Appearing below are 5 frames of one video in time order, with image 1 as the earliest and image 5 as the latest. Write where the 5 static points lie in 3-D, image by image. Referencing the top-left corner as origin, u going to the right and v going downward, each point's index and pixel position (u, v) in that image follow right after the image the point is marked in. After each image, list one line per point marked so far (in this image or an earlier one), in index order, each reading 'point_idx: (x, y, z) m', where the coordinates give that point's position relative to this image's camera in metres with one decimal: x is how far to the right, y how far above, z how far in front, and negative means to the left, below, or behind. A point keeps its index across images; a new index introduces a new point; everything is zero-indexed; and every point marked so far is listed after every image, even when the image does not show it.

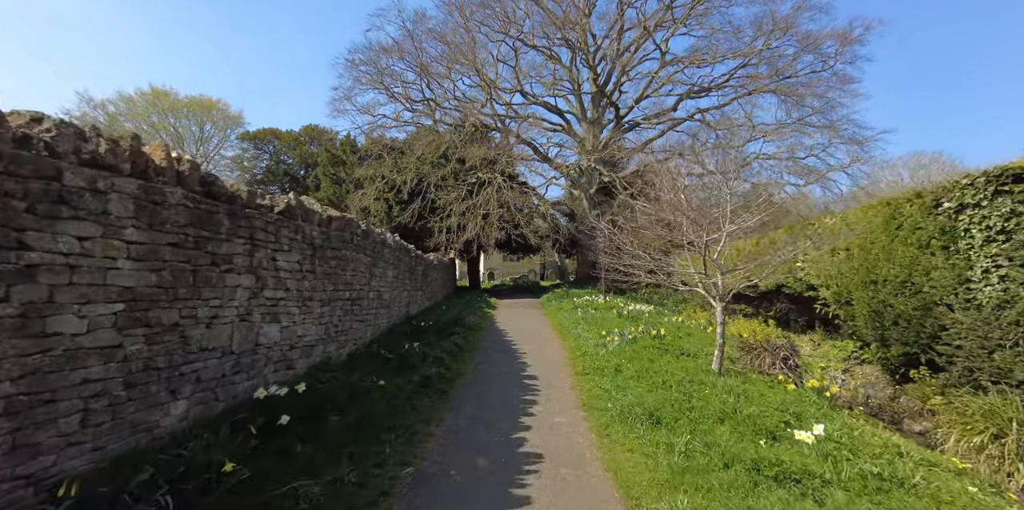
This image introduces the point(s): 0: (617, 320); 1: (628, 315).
0: (+2.7, -1.7, +12.9) m
1: (+3.2, -1.7, +13.8) m
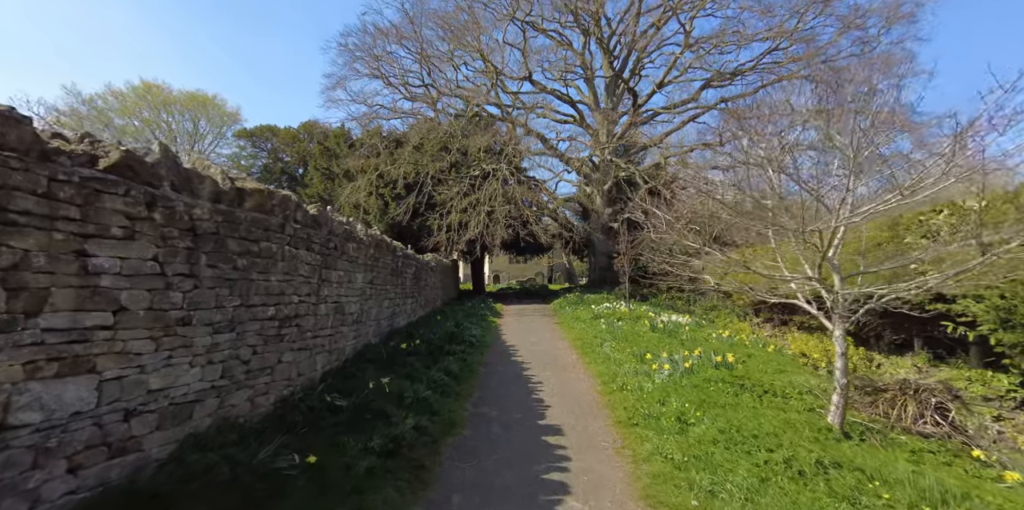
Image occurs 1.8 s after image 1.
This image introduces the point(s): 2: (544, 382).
0: (+2.9, -1.7, +10.5) m
1: (+3.4, -1.7, +11.4) m
2: (+0.5, -2.0, +7.7) m
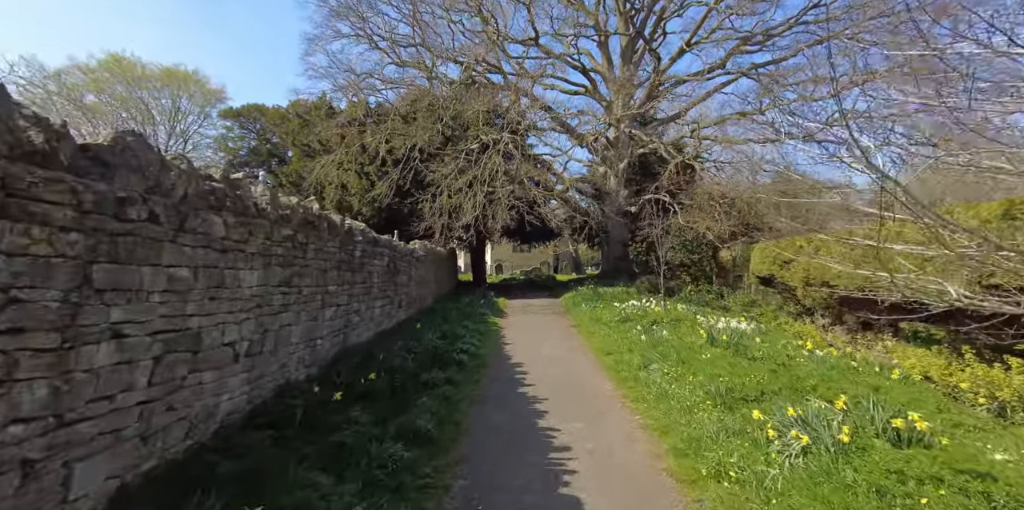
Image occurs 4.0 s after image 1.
0: (+3.0, -1.5, +7.5) m
1: (+3.5, -1.5, +8.4) m
2: (+0.6, -1.8, +4.7) m
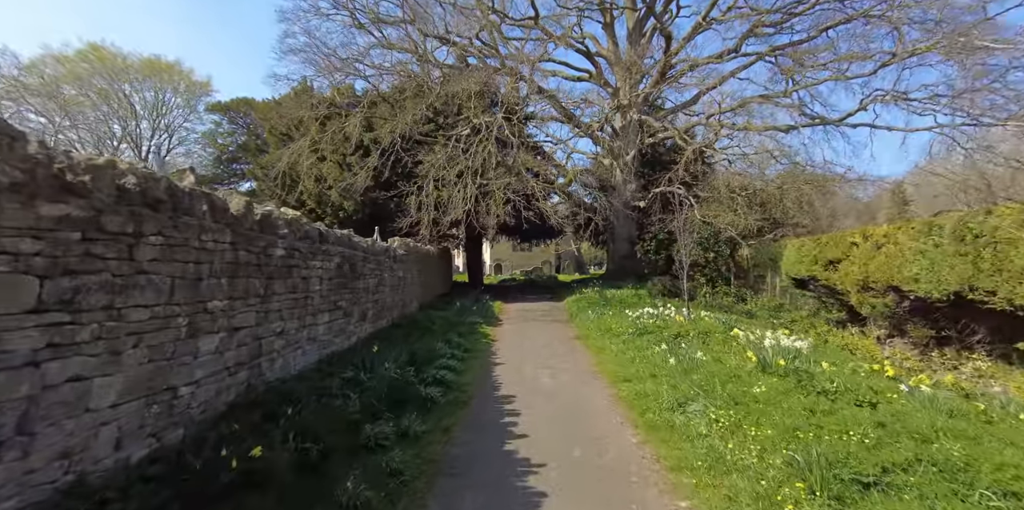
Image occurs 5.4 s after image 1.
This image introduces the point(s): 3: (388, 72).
0: (+2.9, -1.5, +5.4) m
1: (+3.3, -1.5, +6.3) m
2: (+0.4, -1.8, +2.6) m
3: (-4.7, +7.0, +18.7) m
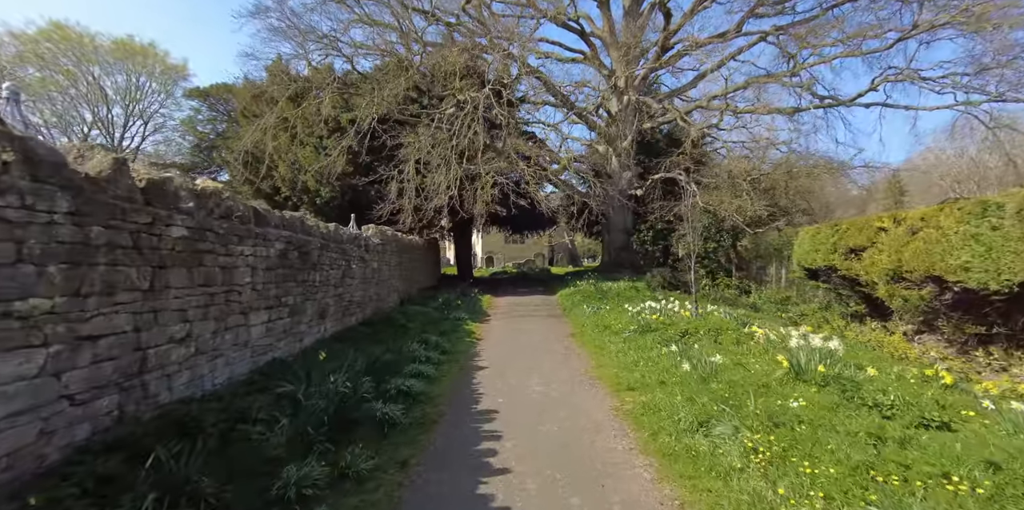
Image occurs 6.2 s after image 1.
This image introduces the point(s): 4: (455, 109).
0: (+2.7, -1.3, +4.2) m
1: (+3.1, -1.3, +5.1) m
2: (+0.3, -1.7, +1.4) m
3: (-5.1, +7.3, +17.3) m
4: (-1.8, +4.8, +16.7) m
